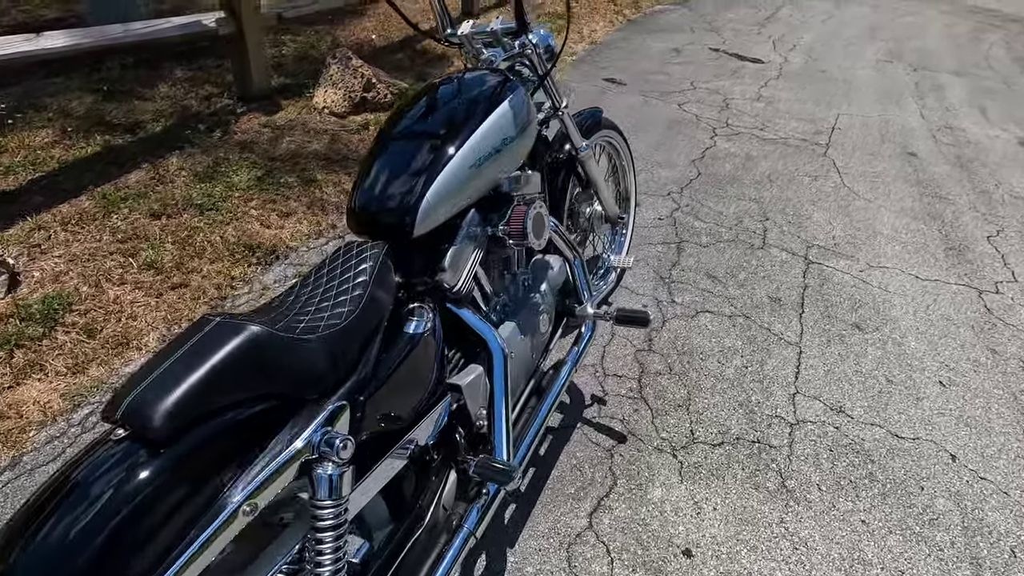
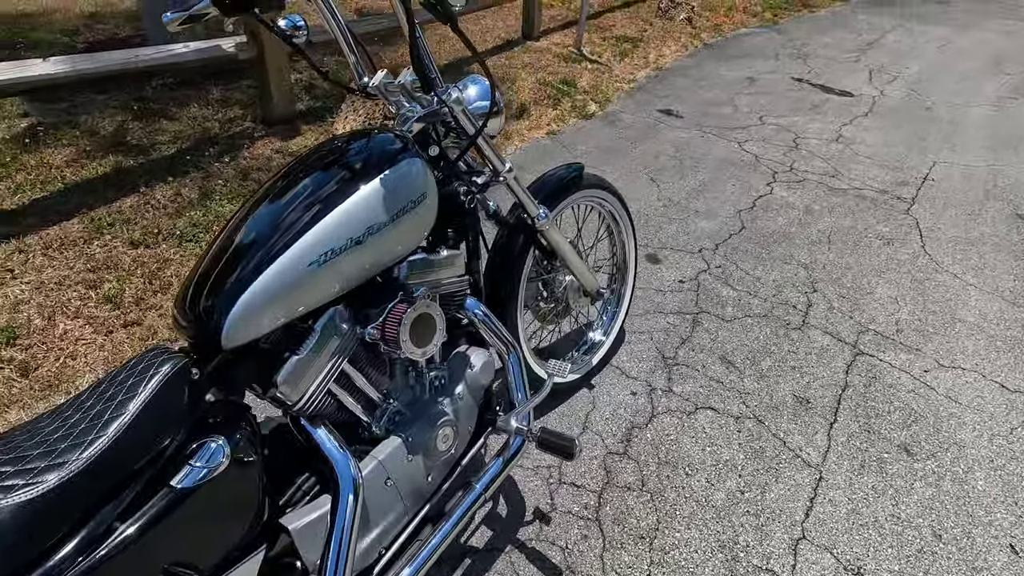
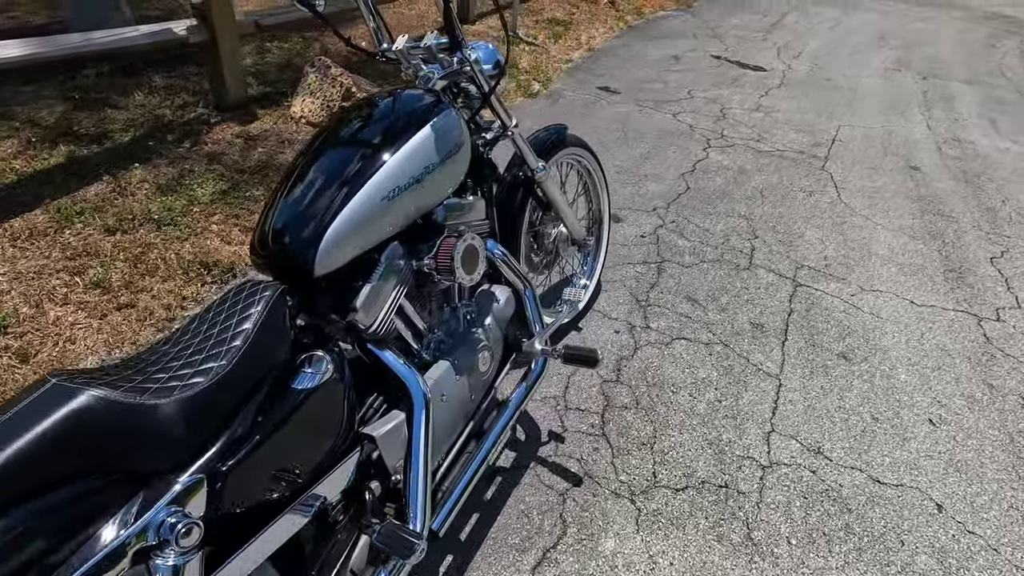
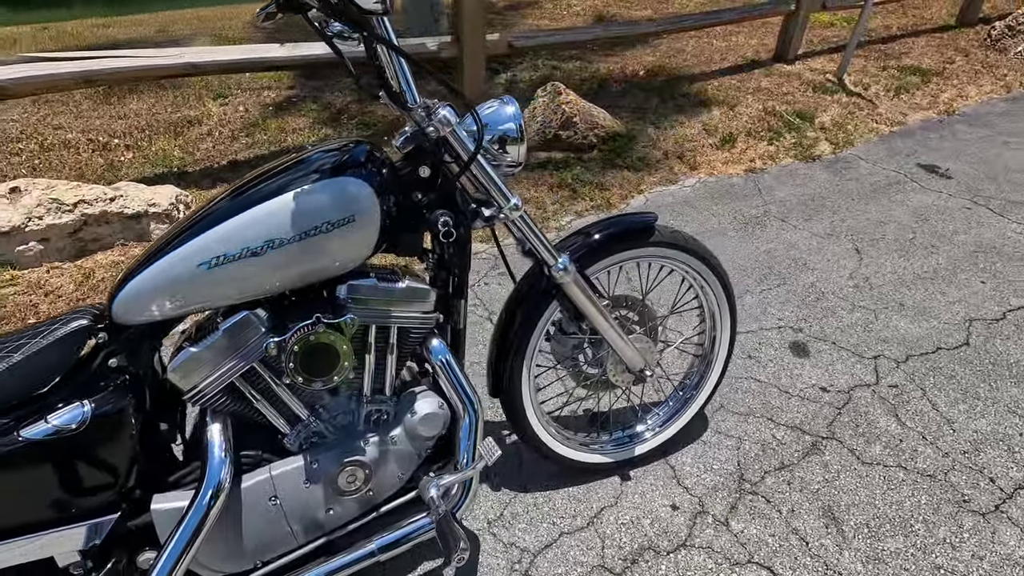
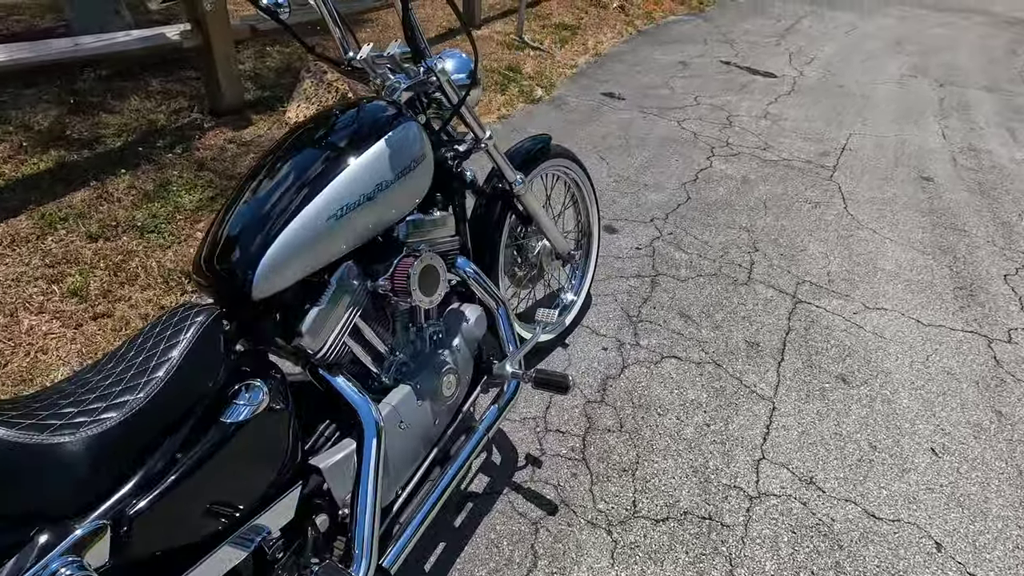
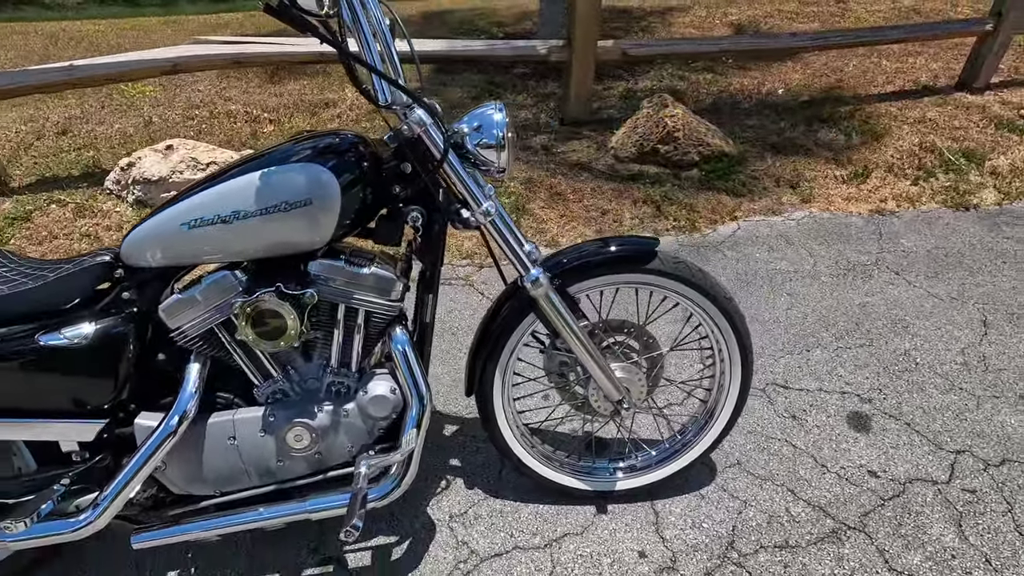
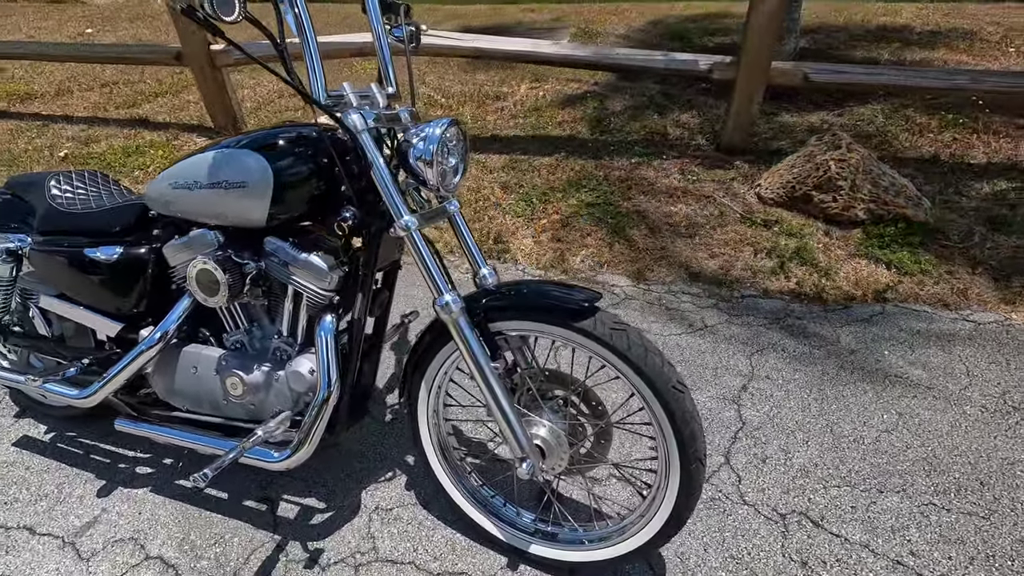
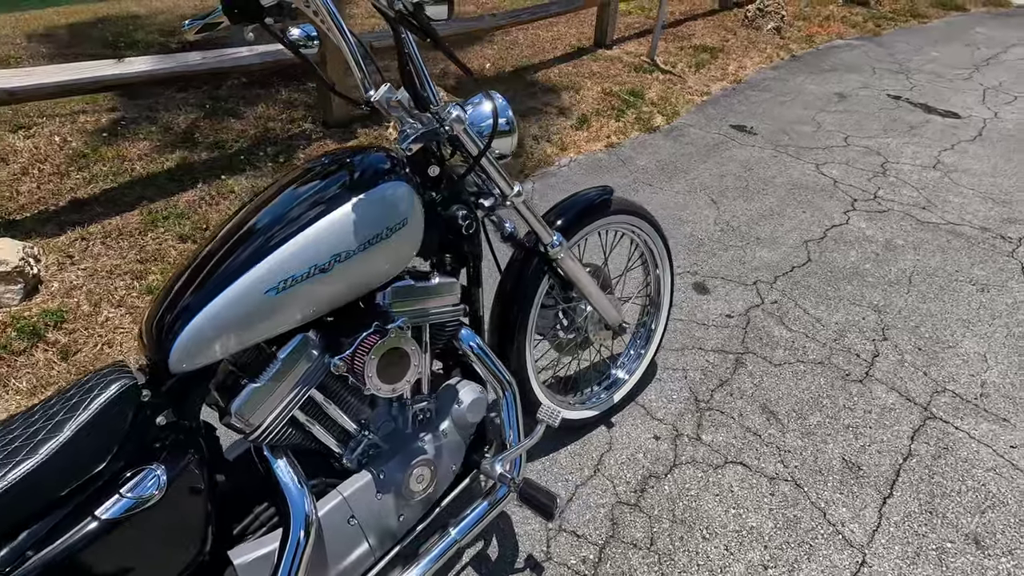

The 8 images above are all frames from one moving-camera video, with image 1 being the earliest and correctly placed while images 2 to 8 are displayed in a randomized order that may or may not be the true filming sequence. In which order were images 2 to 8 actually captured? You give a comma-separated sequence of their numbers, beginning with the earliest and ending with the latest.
3, 5, 2, 8, 4, 6, 7
